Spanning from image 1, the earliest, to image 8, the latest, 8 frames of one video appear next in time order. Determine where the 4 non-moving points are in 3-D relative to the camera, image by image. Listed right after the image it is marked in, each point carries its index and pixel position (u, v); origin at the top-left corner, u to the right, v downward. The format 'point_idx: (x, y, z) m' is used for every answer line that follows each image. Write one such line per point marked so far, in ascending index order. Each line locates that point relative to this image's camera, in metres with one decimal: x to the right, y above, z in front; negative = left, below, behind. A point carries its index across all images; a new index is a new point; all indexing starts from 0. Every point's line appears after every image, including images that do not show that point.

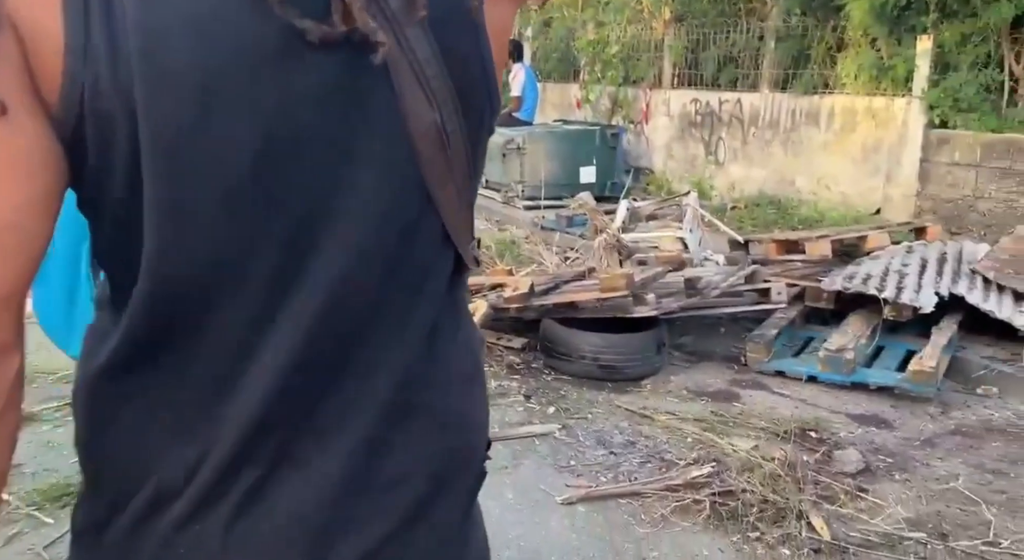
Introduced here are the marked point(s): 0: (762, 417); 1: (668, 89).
0: (+1.0, -0.5, +3.5) m
1: (+1.5, +1.9, +8.4) m
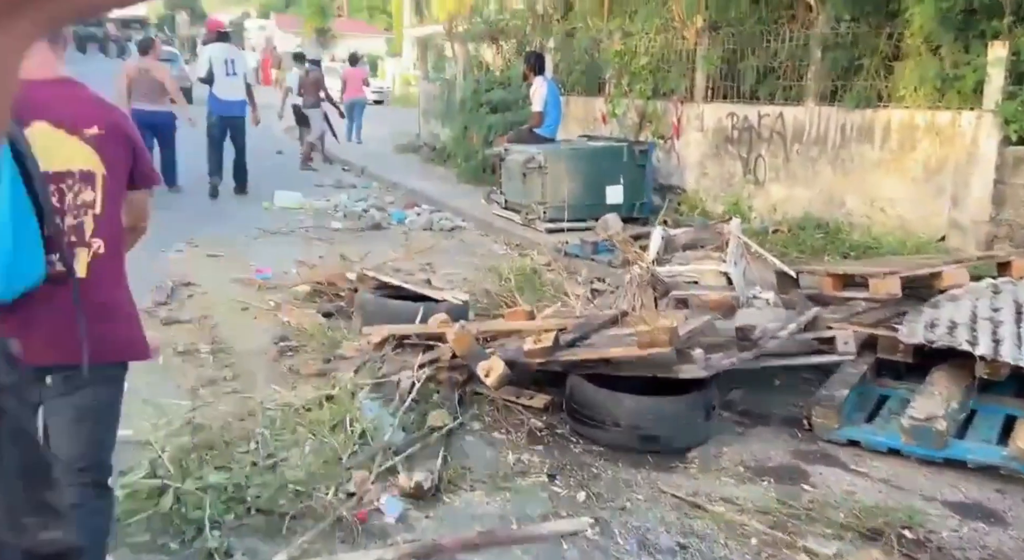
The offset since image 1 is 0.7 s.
0: (+1.1, -0.7, +2.8) m
1: (+1.7, +1.6, +7.8) m
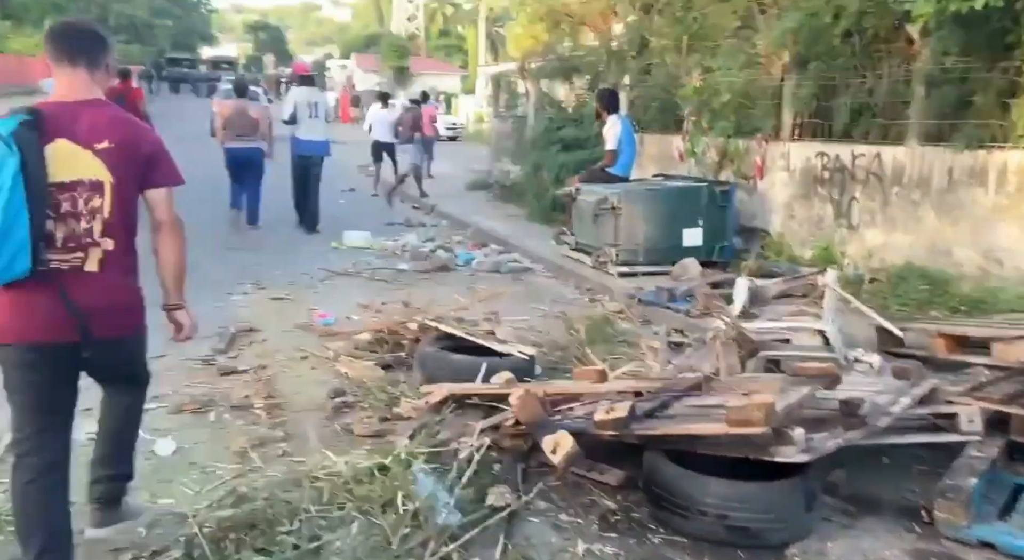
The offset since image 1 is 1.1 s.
0: (+1.3, -1.0, +2.3) m
1: (+2.3, +1.2, +7.4) m
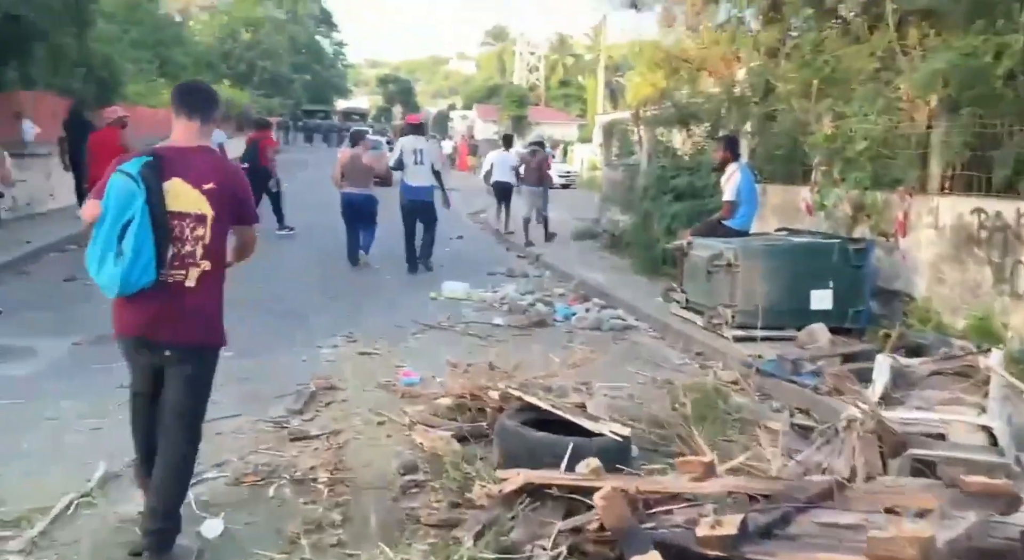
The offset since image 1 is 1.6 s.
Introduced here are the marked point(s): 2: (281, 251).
0: (+1.4, -1.2, +1.6) m
1: (+3.2, +0.6, +6.5) m
2: (-3.8, +0.5, +14.2) m
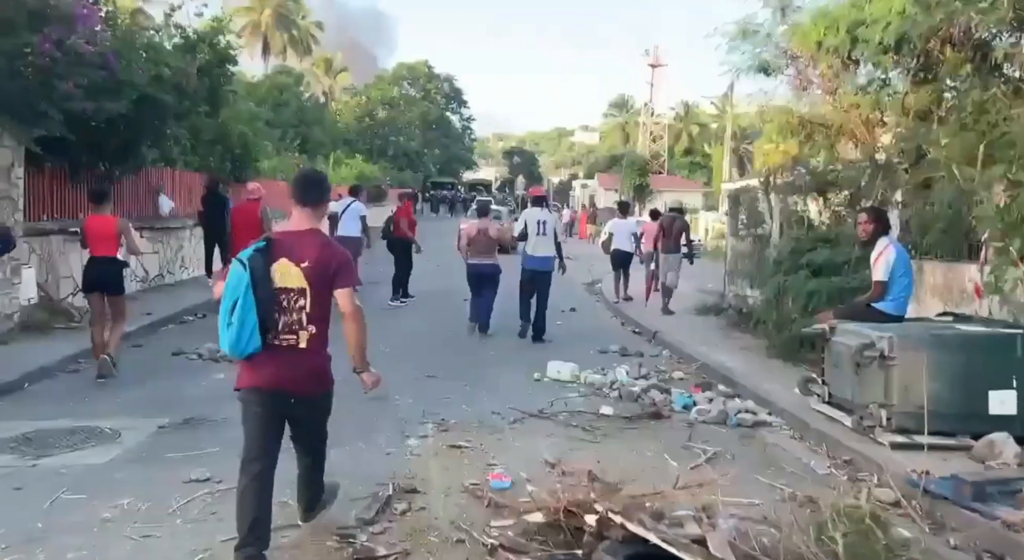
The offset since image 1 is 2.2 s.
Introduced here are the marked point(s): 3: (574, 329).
0: (+1.4, -1.4, +0.6) m
1: (+3.9, 0.0, +5.3) m
2: (-1.9, -0.7, +13.9) m
3: (+1.0, -0.8, +14.0) m
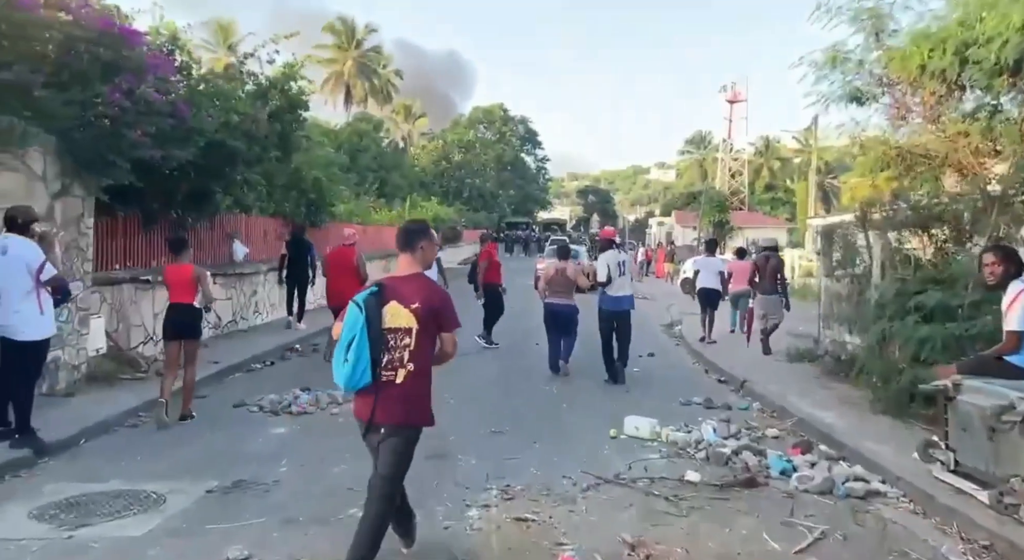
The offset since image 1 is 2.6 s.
0: (+1.3, -1.4, -0.2) m
1: (+4.3, -0.2, +4.3) m
2: (-0.8, -1.4, +13.4) m
3: (+2.2, -1.5, +13.3) m
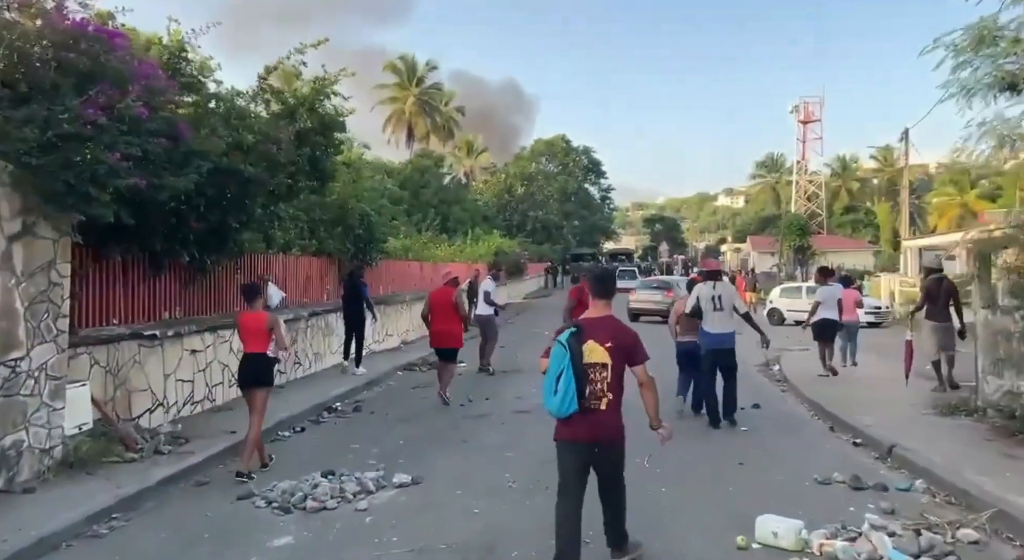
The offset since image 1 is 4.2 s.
0: (+1.3, -1.4, -2.8) m
1: (+4.5, -0.3, +1.6) m
2: (+0.2, -2.0, +10.9) m
3: (+3.1, -2.0, +10.6) m
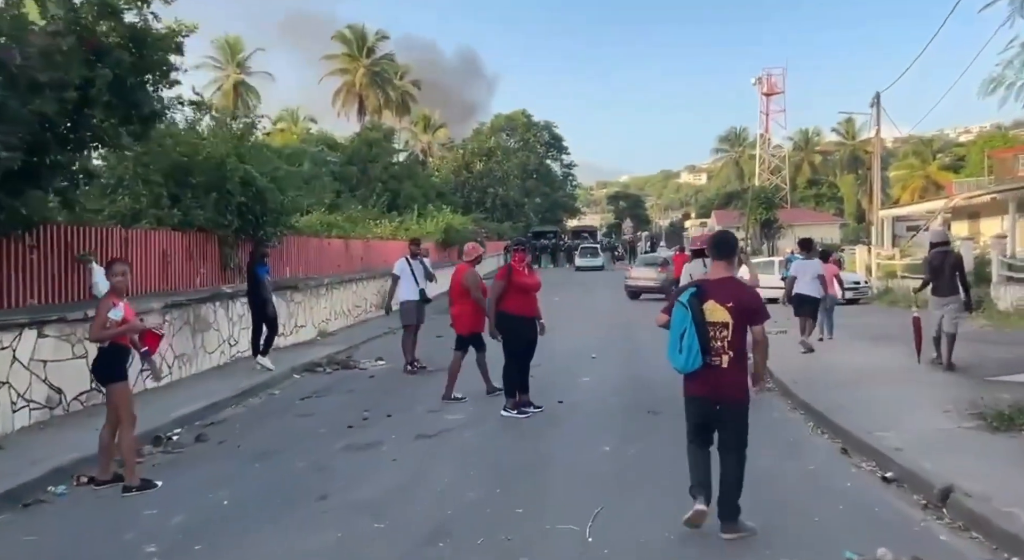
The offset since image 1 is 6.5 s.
0: (+0.8, -1.5, -6.3) m
1: (+3.8, -0.2, -1.8) m
2: (-0.8, -1.8, +7.4) m
3: (+2.1, -1.7, +7.1) m
